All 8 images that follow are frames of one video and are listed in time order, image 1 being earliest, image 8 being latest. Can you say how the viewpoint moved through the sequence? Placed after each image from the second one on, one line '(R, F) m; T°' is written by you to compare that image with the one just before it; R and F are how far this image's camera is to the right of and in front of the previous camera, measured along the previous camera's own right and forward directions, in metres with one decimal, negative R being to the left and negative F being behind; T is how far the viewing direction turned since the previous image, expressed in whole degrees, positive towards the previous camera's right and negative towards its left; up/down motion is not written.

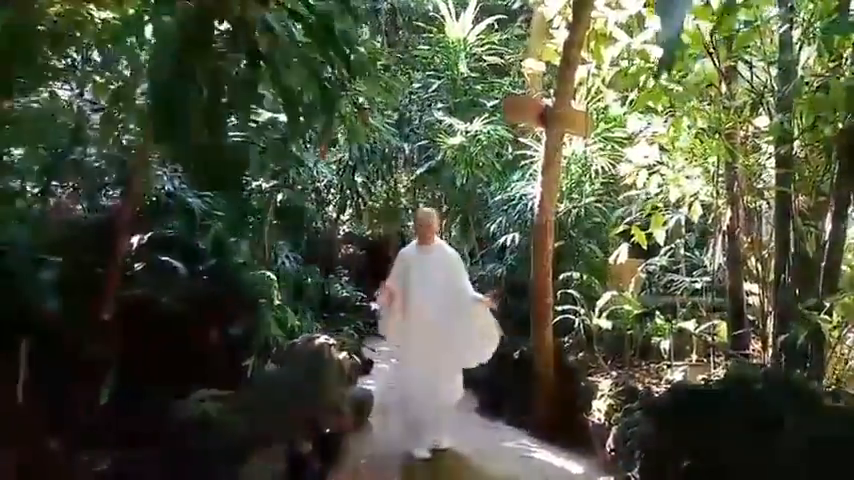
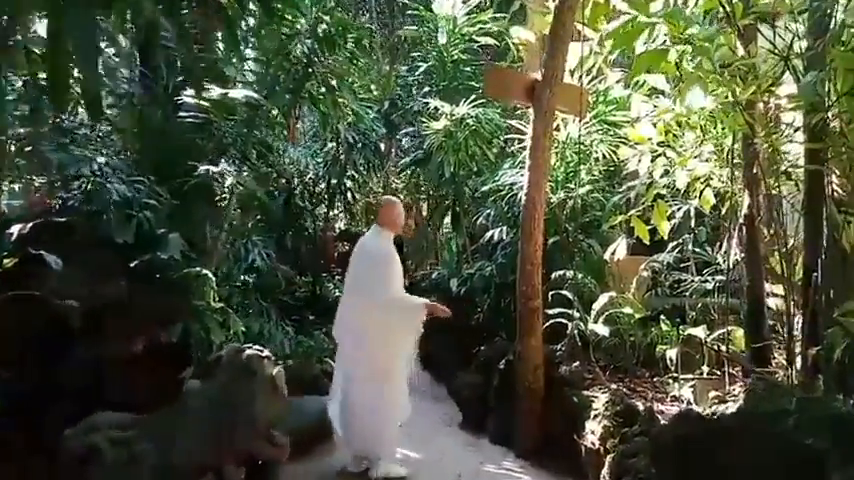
(+0.2, +0.5) m; -1°
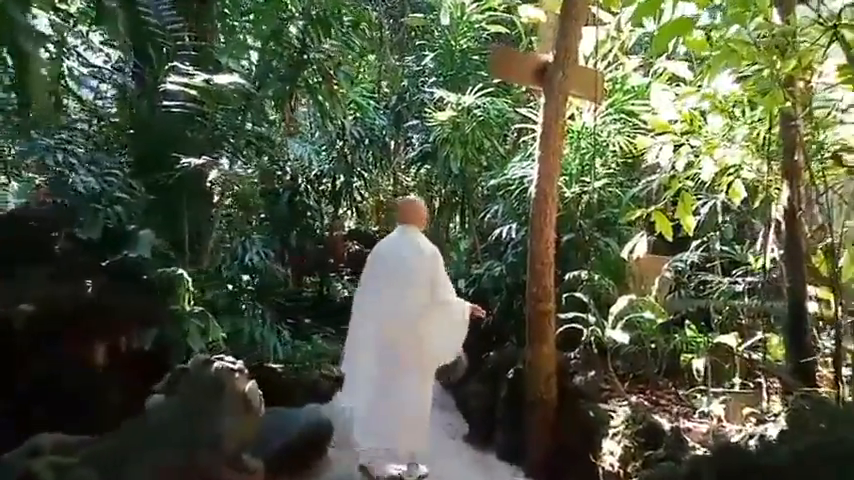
(+0.1, +0.3) m; -1°
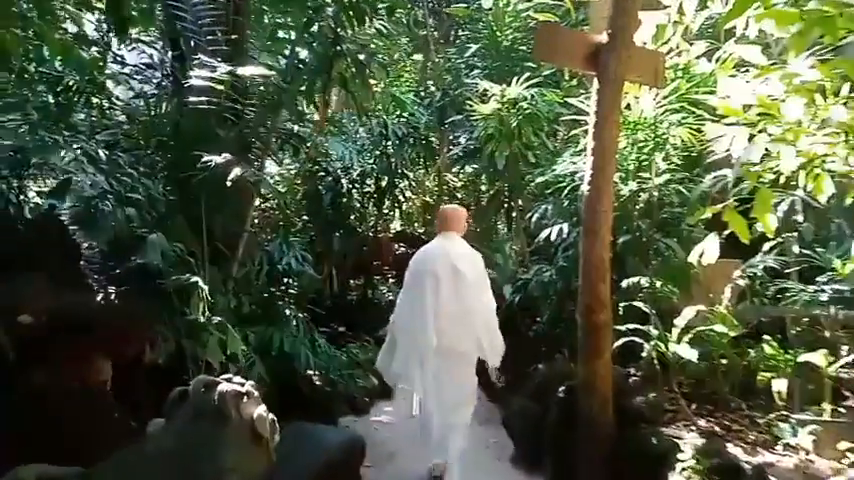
(0.0, +0.3) m; -4°
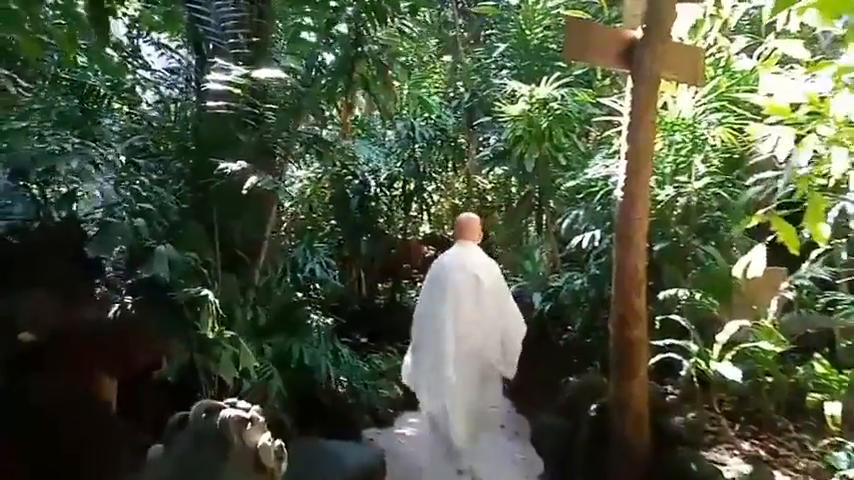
(0.0, +0.1) m; -3°
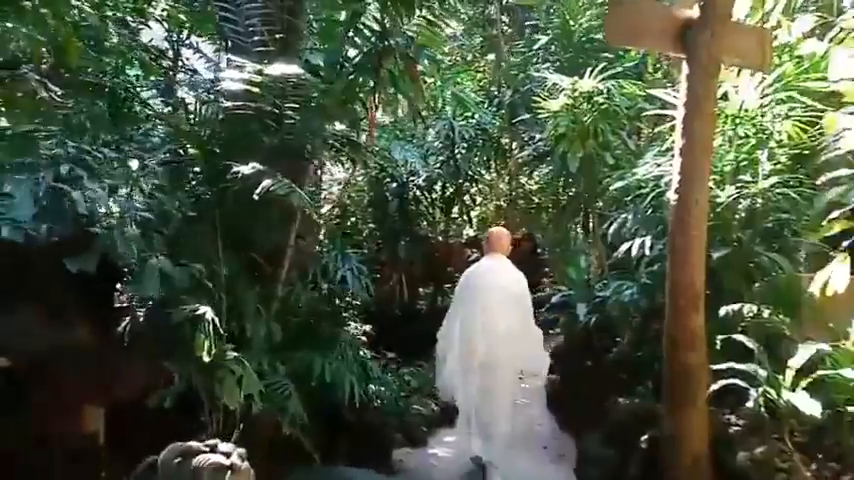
(+0.1, +0.3) m; -4°
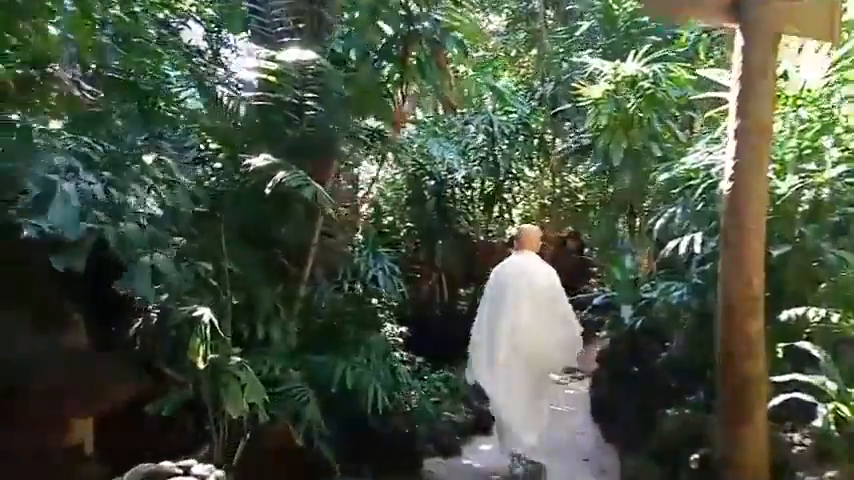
(+0.1, +0.2) m; -4°
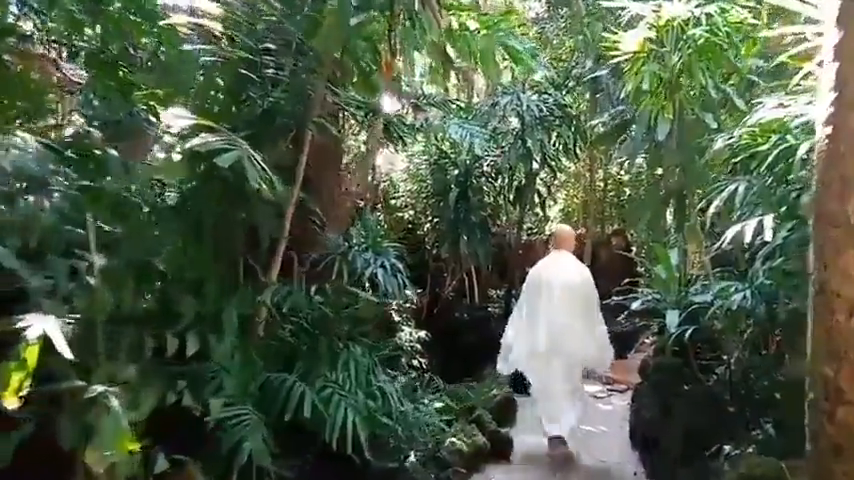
(+0.2, +0.6) m; -4°
